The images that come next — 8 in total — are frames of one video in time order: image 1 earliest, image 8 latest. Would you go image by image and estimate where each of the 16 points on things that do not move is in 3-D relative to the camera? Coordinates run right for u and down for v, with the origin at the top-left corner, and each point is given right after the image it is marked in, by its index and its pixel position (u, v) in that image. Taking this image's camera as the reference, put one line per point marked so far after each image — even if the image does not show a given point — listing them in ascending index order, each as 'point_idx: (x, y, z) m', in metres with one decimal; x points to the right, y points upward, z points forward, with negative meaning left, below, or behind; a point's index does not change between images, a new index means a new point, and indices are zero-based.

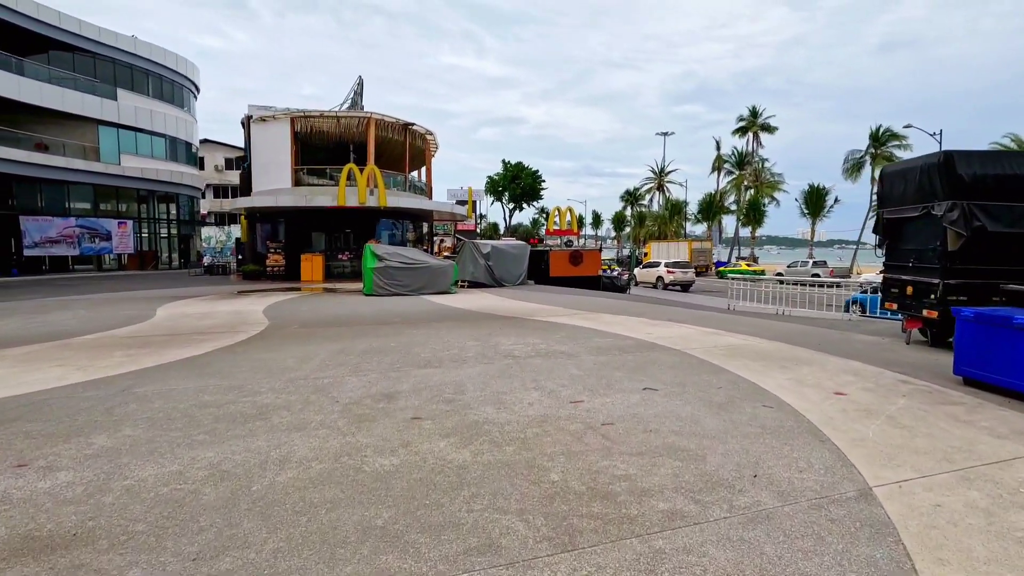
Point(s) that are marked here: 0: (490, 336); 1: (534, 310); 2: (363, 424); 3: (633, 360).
0: (-0.4, -1.0, +10.7) m
1: (+0.7, -0.6, +15.7) m
2: (-1.5, -1.4, +5.5) m
3: (+2.0, -1.2, +8.5) m
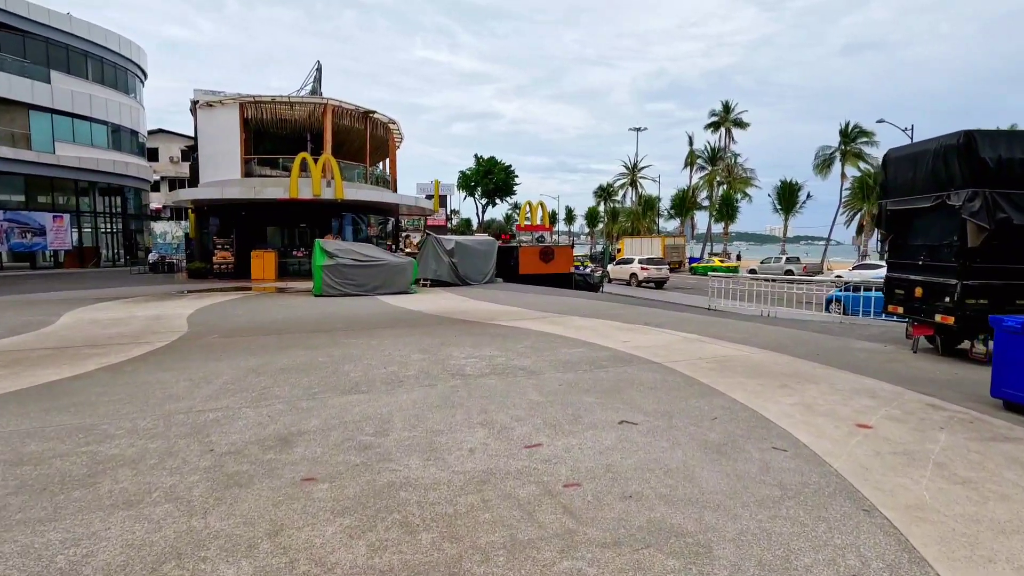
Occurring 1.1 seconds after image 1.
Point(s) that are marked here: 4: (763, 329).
0: (-1.2, -1.0, +9.2) m
1: (-0.4, -0.6, +14.2) m
2: (-2.1, -1.5, +3.9) m
3: (+1.3, -1.2, +7.1) m
4: (+5.3, -0.9, +11.4) m
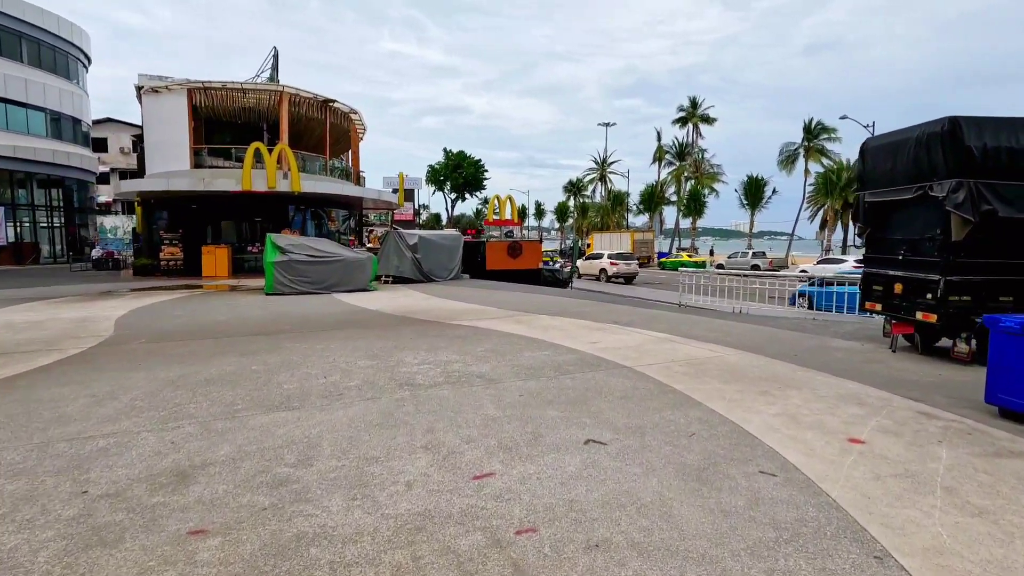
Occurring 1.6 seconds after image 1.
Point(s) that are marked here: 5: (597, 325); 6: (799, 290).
0: (-1.9, -1.0, +8.4) m
1: (-1.3, -0.6, +13.4) m
2: (-2.4, -1.5, +3.0) m
3: (+0.7, -1.2, +6.4) m
4: (+4.6, -0.8, +10.9) m
5: (+1.7, -0.8, +11.0) m
6: (+9.1, 0.0, +17.1) m
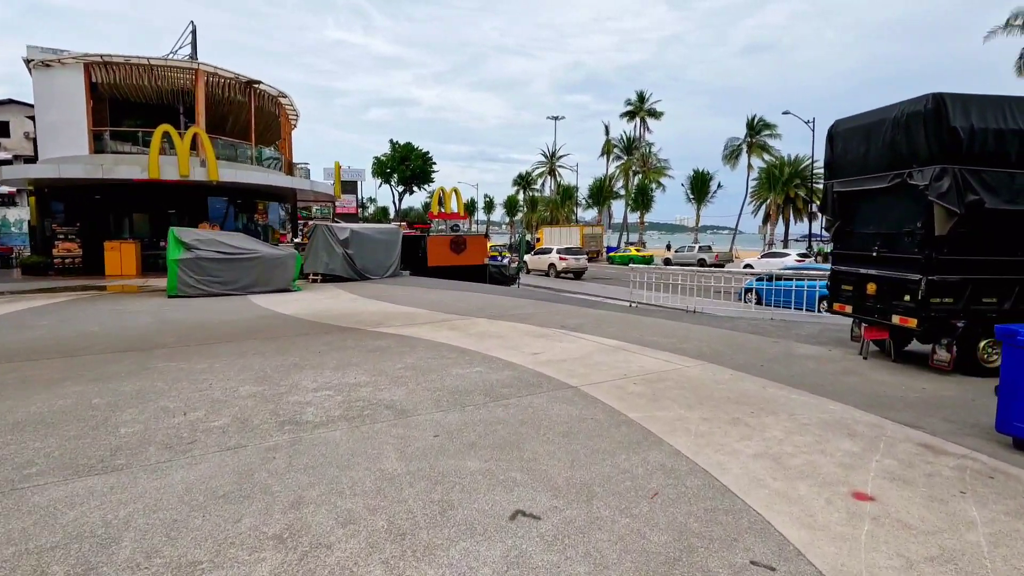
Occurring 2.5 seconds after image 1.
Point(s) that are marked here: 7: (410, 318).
0: (-2.8, -1.1, +6.8) m
1: (-2.7, -0.6, +11.9) m
2: (-2.9, -1.6, +1.5) m
3: (-0.1, -1.3, +5.1) m
4: (+3.3, -0.8, +9.9) m
5: (+0.5, -0.8, +9.8) m
6: (+7.3, +0.1, +16.5) m
7: (-2.2, -0.6, +11.3) m
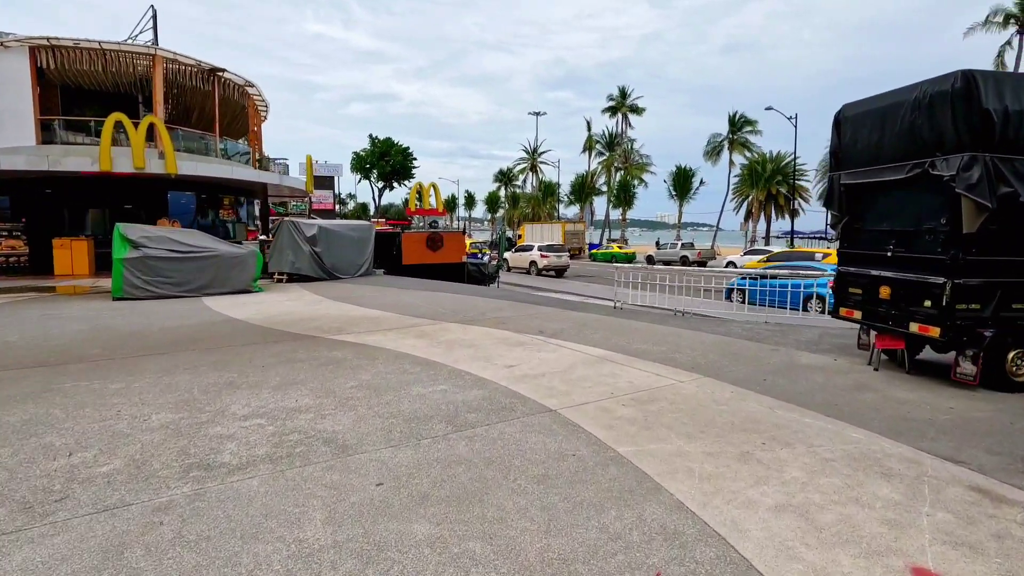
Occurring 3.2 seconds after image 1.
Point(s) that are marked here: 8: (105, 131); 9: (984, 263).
0: (-3.2, -1.2, +5.8) m
1: (-3.2, -0.6, +10.9) m
2: (-3.0, -1.8, +0.4) m
3: (-0.3, -1.3, +4.2) m
4: (+2.9, -0.8, +9.1) m
5: (+0.1, -0.8, +8.9) m
6: (+6.6, +0.2, +15.8) m
7: (-2.7, -0.7, +10.3) m
8: (-14.9, +5.8, +19.7) m
9: (+5.0, +0.3, +5.7) m
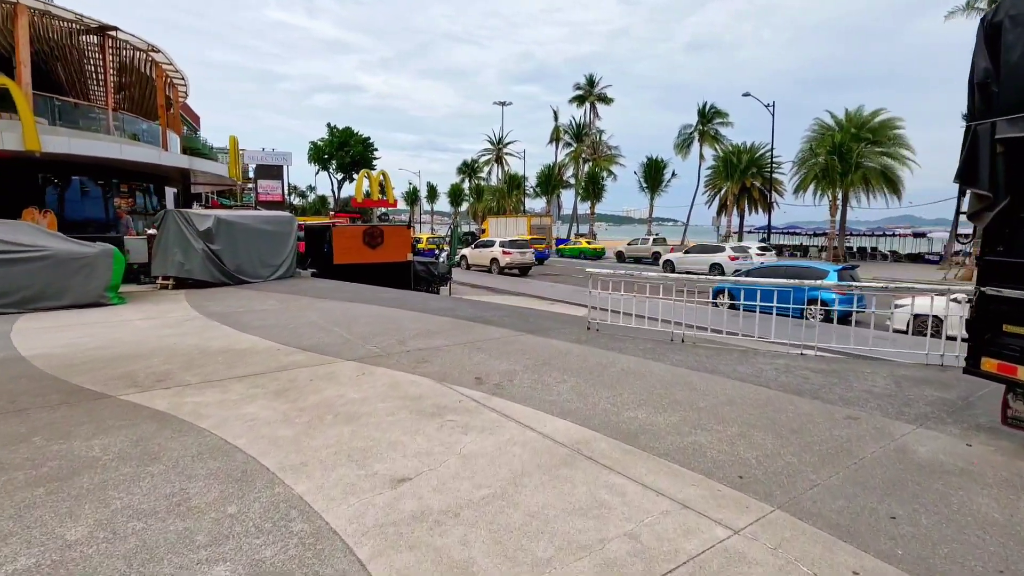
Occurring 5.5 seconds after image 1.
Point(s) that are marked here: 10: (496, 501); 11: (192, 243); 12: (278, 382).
0: (-3.8, -1.5, +2.2) m
1: (-4.2, -0.9, +7.3) m
2: (-3.4, -2.1, -3.1) m
3: (-0.9, -1.7, +0.8) m
4: (+2.0, -1.1, +5.9) m
5: (-0.8, -1.1, +5.5) m
6: (+5.3, 0.0, +12.8) m
7: (-3.6, -1.0, +6.8) m
8: (-16.4, +5.6, +15.4) m
9: (+4.3, 0.0, +2.6) m
10: (-0.1, -1.4, +3.4) m
11: (-8.6, +1.2, +14.3) m
12: (-2.6, -1.0, +6.0) m
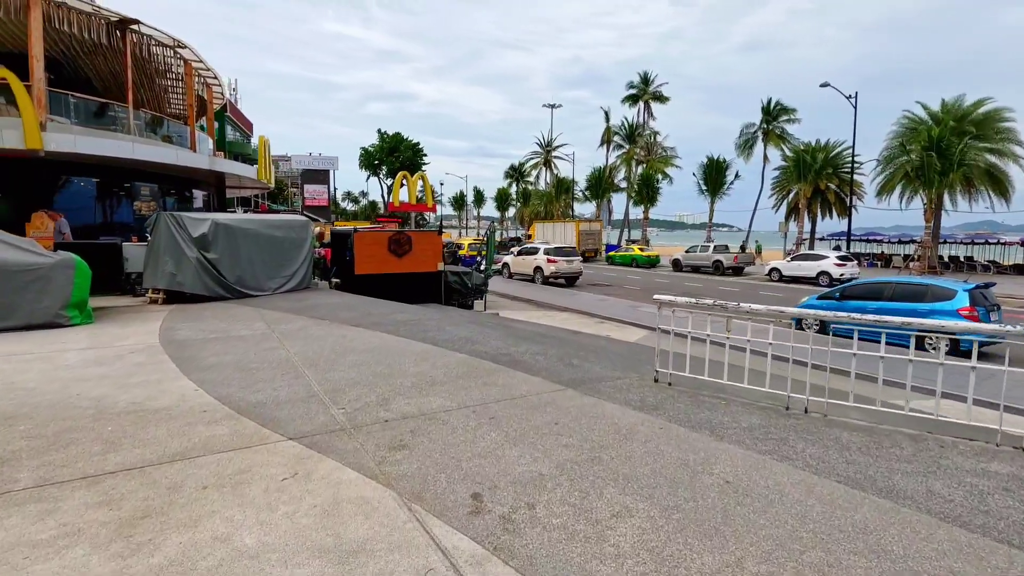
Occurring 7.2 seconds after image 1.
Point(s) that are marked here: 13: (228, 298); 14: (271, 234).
0: (-4.0, -1.8, 0.0) m
1: (-3.9, -1.2, +5.1) m
2: (-4.1, -2.4, -5.3) m
3: (-1.2, -2.0, -1.7) m
4: (+2.1, -1.5, +3.1) m
5: (-0.7, -1.4, +3.0) m
6: (+6.1, -0.5, +9.7) m
7: (-3.4, -1.3, +4.5) m
8: (-15.3, +5.3, +14.3) m
9: (+4.1, -0.4, -0.4) m
10: (-0.2, -1.7, +0.8) m
11: (-7.6, +0.9, +12.5) m
12: (-2.5, -1.4, +3.6) m
13: (-6.9, -0.2, +13.2) m
14: (-6.3, +1.4, +14.0) m
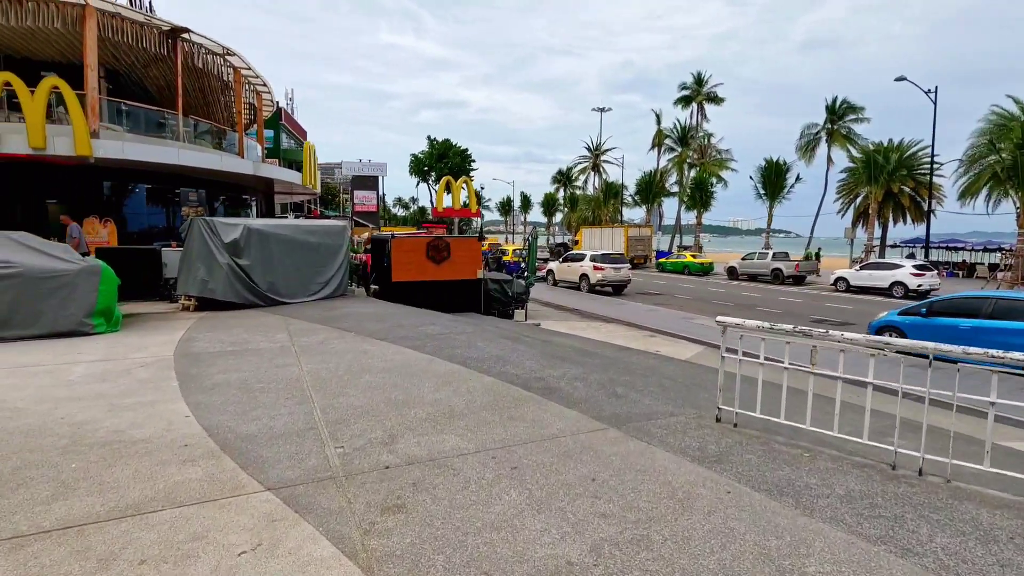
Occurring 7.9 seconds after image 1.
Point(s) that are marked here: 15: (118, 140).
0: (-4.2, -1.8, -0.6) m
1: (-3.7, -1.4, +4.5) m
2: (-4.8, -2.4, -5.9) m
3: (-1.6, -2.0, -2.5) m
4: (+2.2, -1.6, +2.0) m
5: (-0.7, -1.6, +2.1) m
6: (+6.7, -0.8, +8.2) m
7: (-3.2, -1.4, +3.9) m
8: (-14.1, +5.2, +14.7) m
9: (+3.9, -0.6, -1.7) m
10: (-0.4, -1.8, -0.1) m
11: (-6.7, +0.7, +12.2) m
12: (-2.4, -1.5, +2.9) m
13: (-6.0, -0.4, +12.8) m
14: (-5.3, +1.2, +13.5) m
15: (-12.6, +4.7, +17.1) m
